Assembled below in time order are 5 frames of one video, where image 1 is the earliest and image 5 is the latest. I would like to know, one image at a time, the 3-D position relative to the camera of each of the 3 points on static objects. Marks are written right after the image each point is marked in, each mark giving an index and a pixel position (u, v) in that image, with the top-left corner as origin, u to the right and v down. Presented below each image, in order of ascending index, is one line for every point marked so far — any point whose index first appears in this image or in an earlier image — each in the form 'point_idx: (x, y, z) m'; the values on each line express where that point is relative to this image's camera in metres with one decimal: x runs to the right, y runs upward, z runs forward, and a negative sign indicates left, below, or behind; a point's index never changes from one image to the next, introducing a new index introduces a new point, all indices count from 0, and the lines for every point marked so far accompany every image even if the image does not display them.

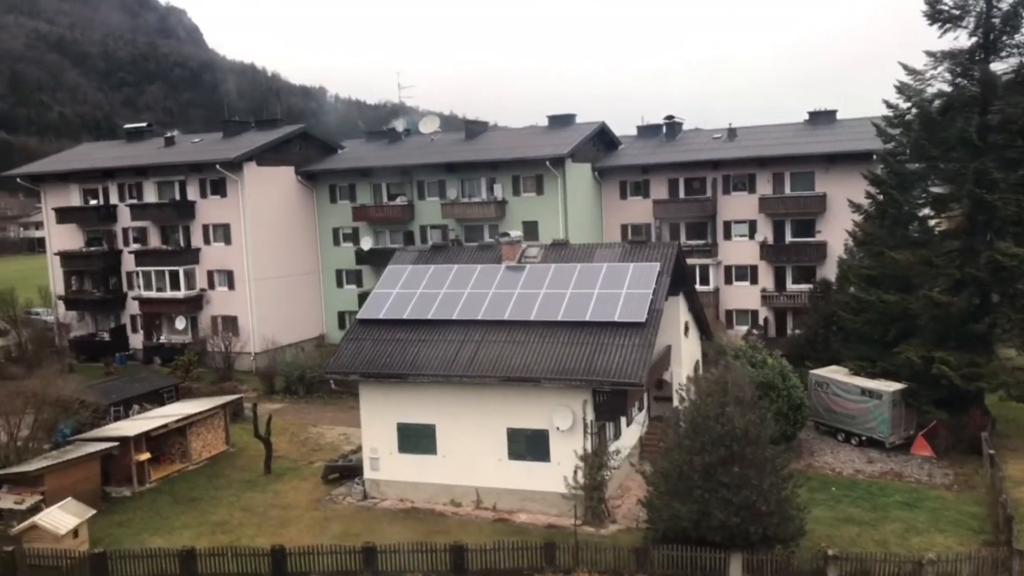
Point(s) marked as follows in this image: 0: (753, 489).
0: (+5.1, -4.3, +17.7) m
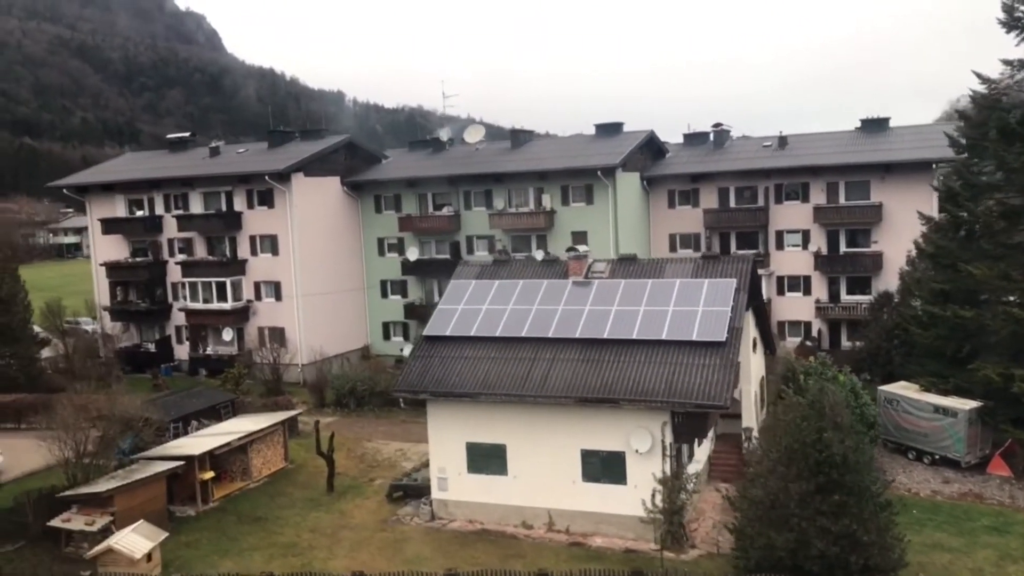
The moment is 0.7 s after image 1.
0: (+7.0, -4.7, +17.1) m
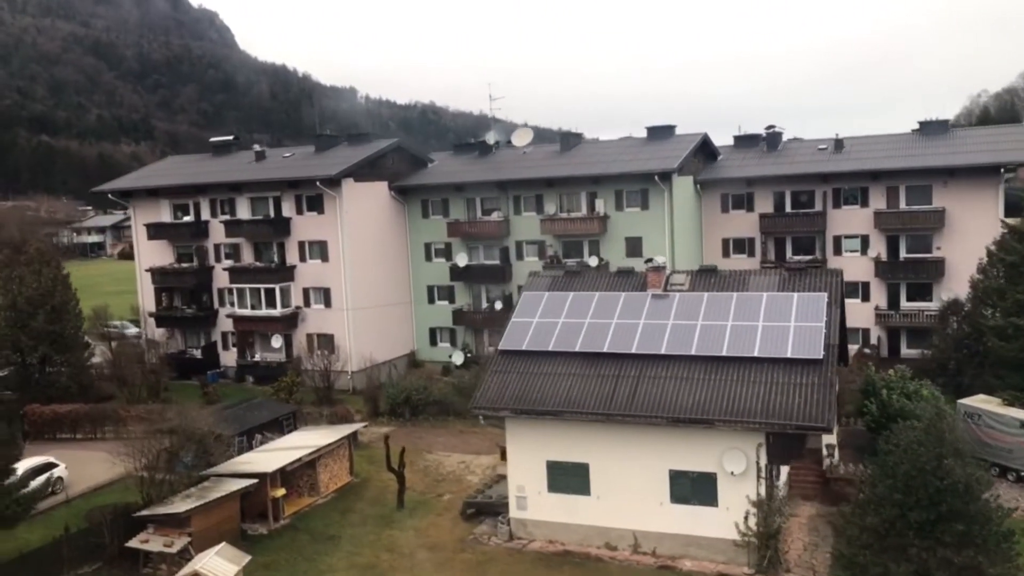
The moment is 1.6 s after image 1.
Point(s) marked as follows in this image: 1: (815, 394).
0: (+9.2, -5.1, +16.4) m
1: (+7.3, -2.5, +19.9) m
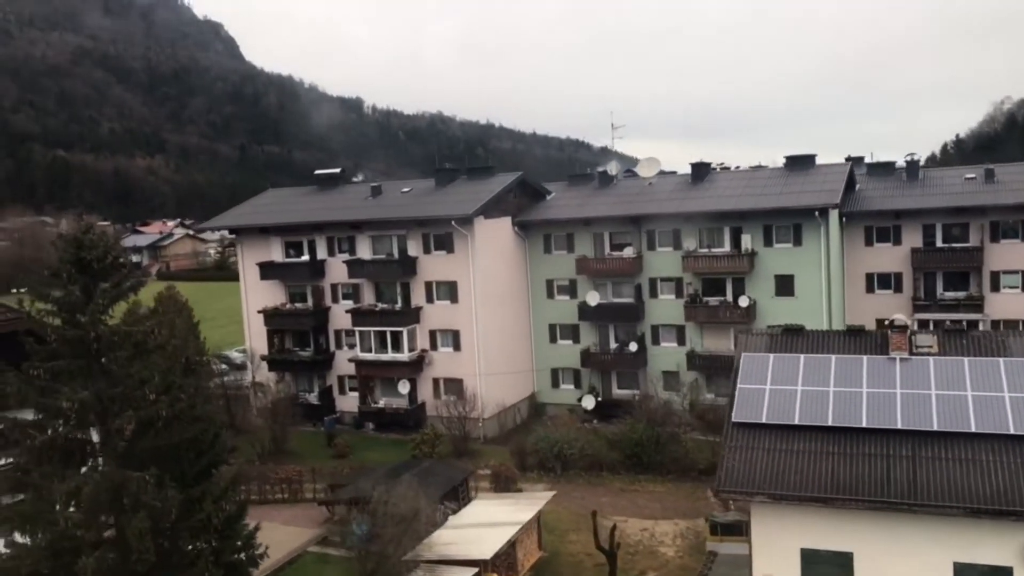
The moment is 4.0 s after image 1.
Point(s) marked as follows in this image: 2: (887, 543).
0: (+15.3, -6.7, +14.2) m
1: (+13.4, -4.1, +17.8) m
2: (+8.8, -6.0, +19.6) m
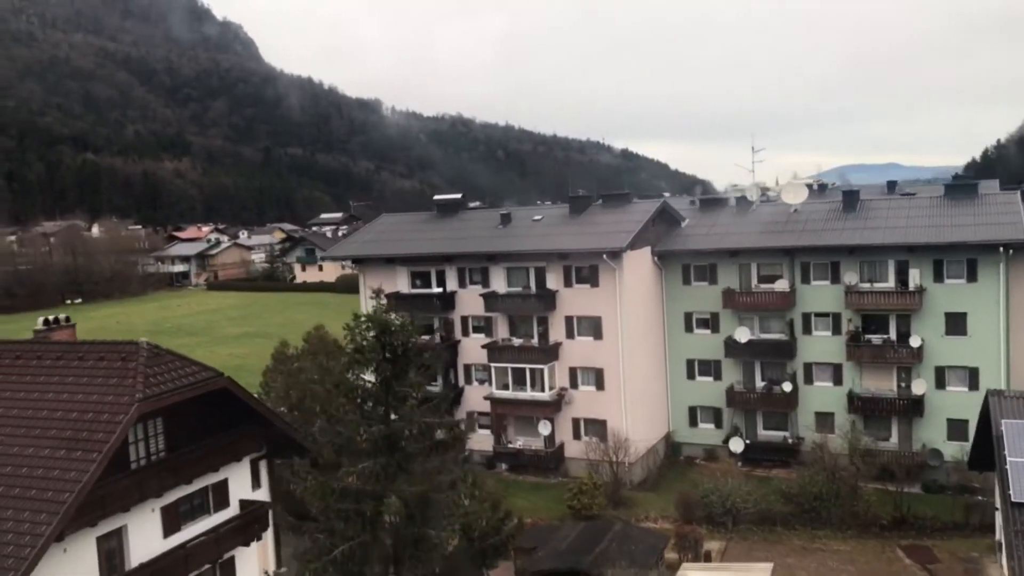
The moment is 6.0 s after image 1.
0: (+21.1, -8.2, +11.9) m
1: (+19.3, -5.7, +15.5) m
2: (+14.7, -7.5, +17.4) m
